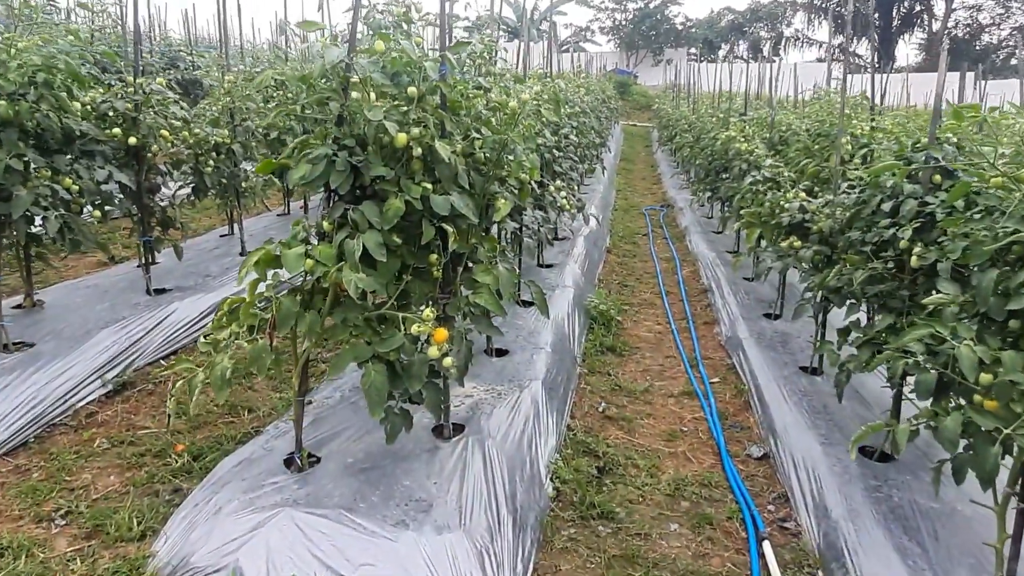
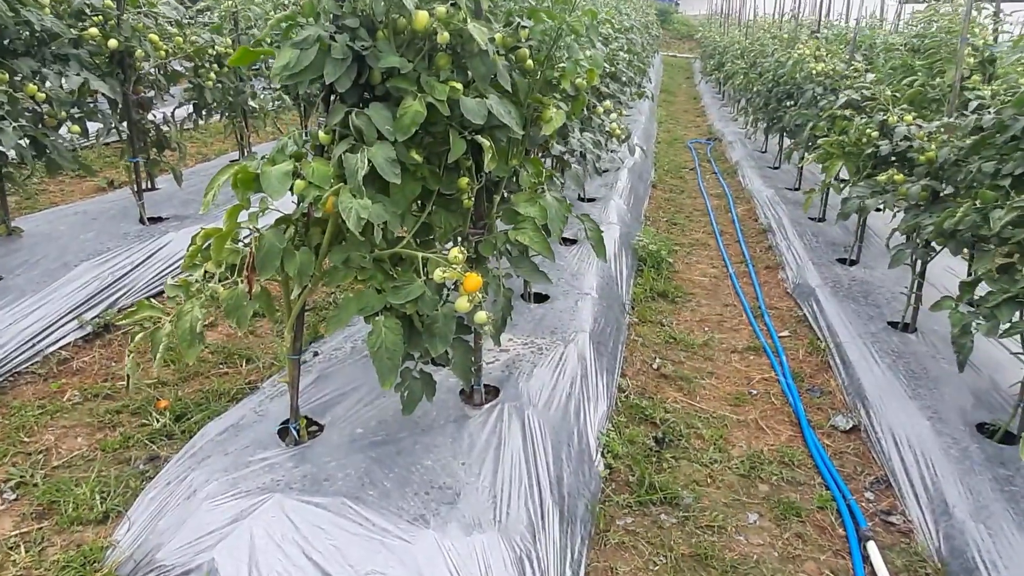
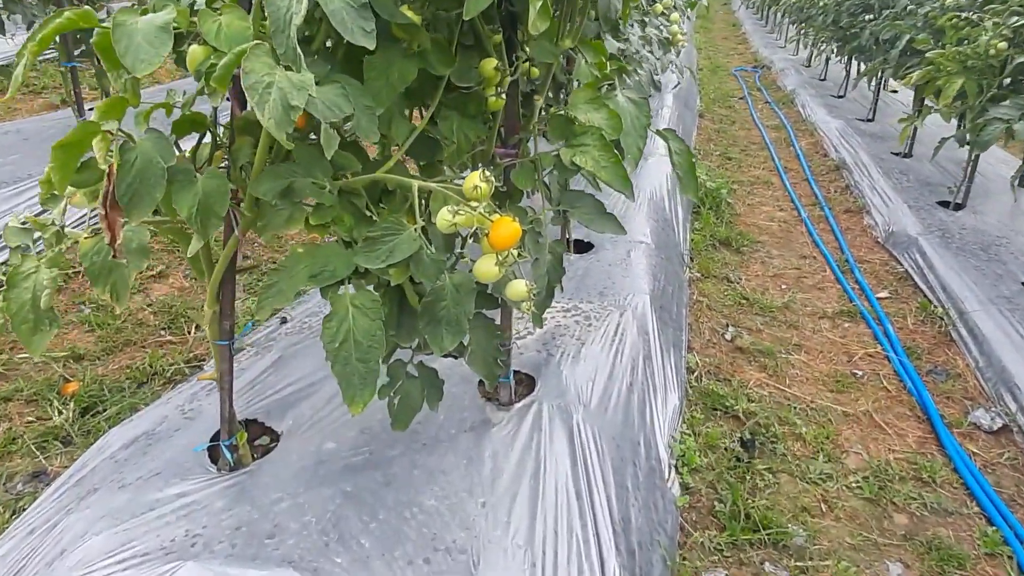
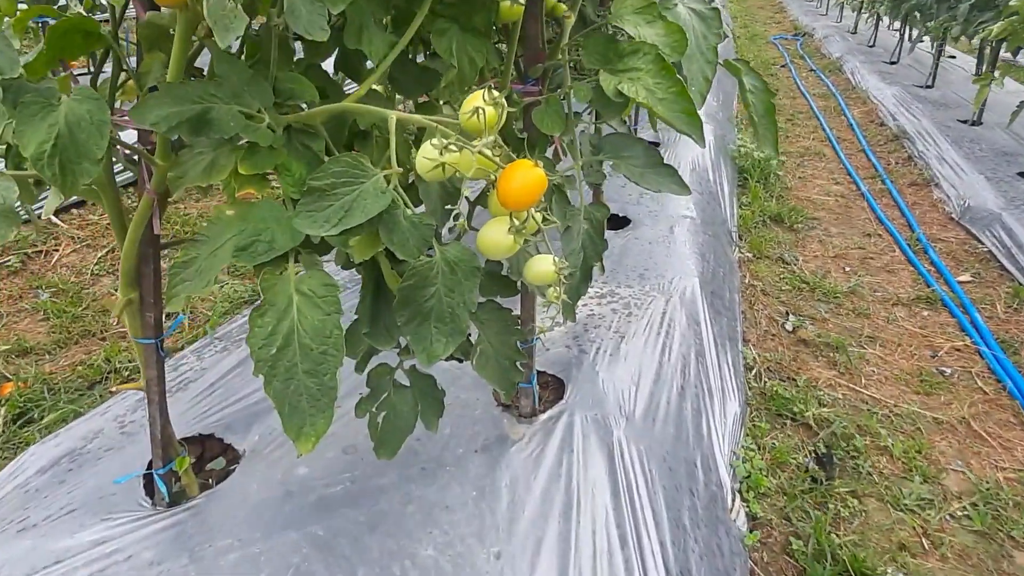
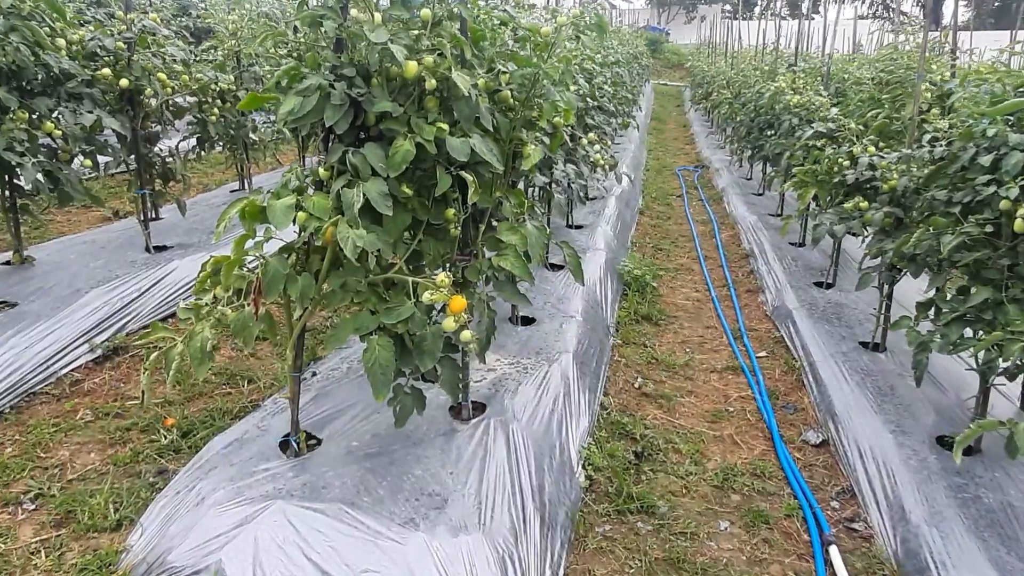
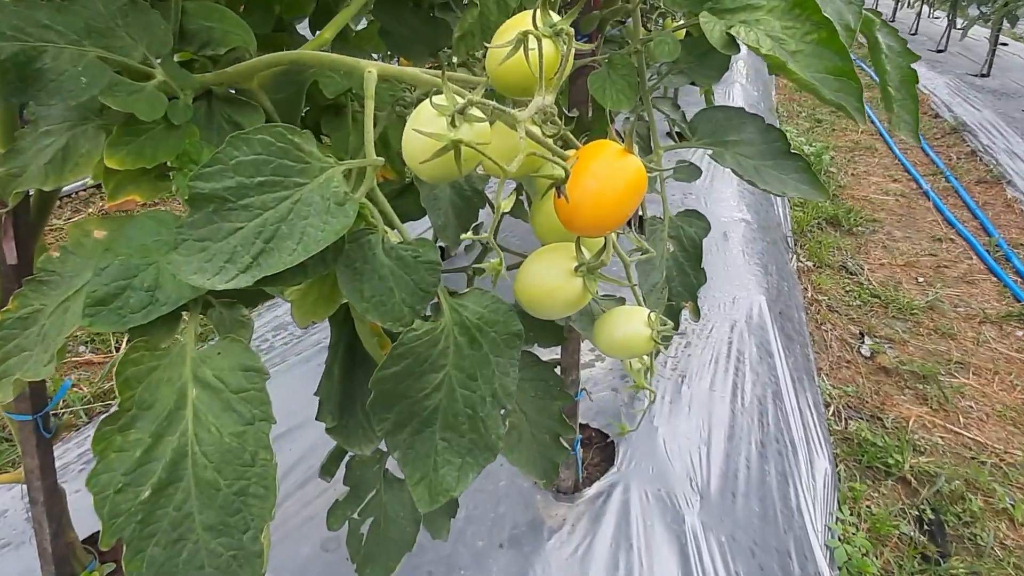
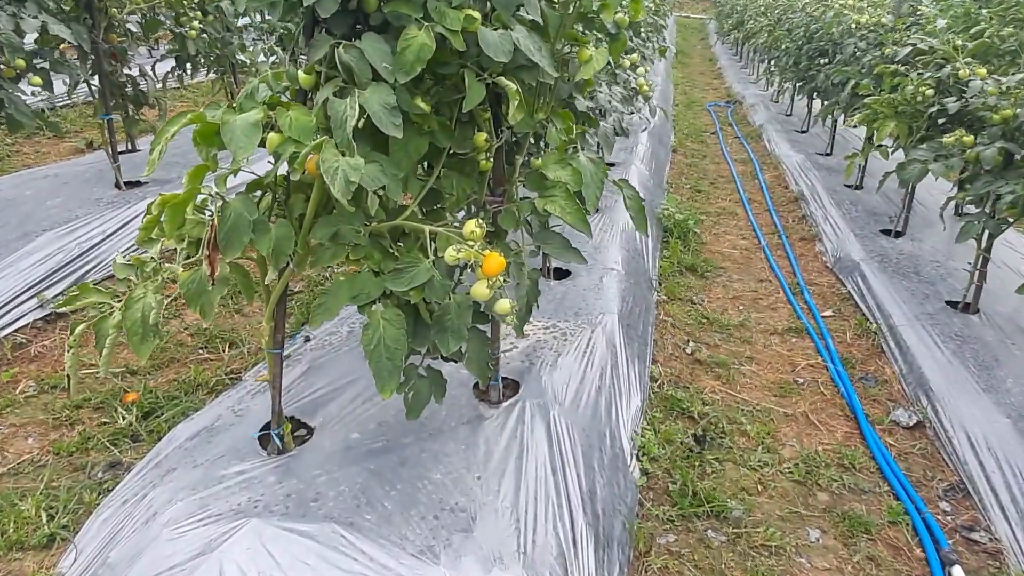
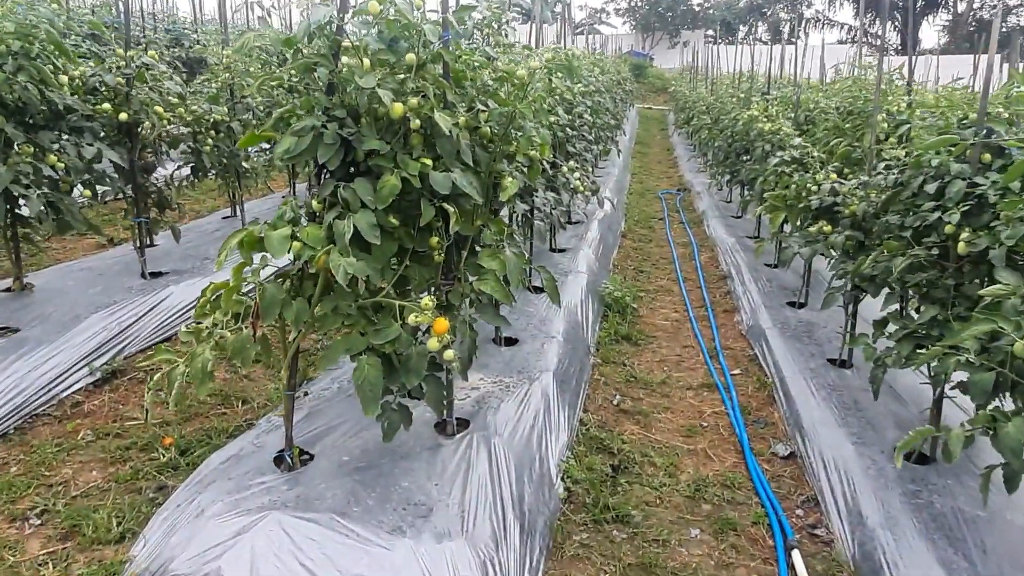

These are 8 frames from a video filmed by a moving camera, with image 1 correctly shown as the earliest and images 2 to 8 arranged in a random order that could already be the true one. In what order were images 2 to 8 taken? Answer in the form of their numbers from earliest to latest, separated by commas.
8, 5, 2, 7, 3, 4, 6
